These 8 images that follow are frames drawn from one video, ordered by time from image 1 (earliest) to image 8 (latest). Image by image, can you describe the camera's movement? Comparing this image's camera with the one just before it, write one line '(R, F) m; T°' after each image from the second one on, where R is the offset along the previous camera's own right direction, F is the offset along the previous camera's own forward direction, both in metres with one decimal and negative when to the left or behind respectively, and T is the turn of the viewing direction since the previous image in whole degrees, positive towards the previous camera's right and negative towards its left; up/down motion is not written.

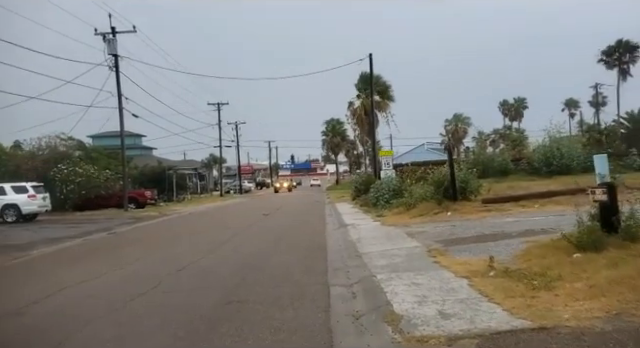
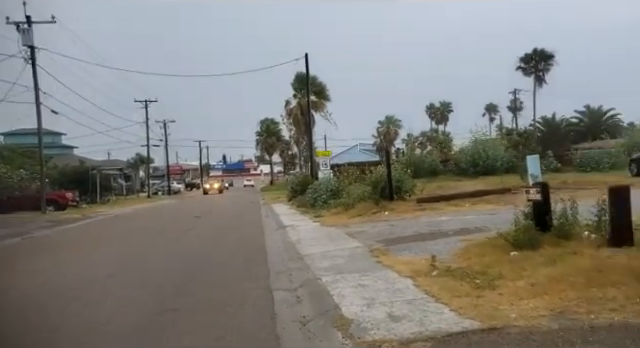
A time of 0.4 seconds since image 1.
(-0.1, +0.2) m; +8°
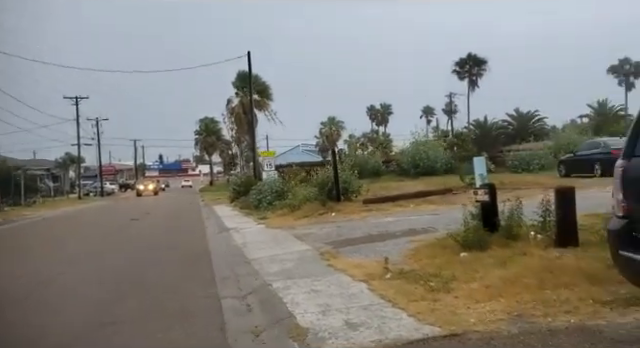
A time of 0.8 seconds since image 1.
(-0.1, +0.2) m; +7°
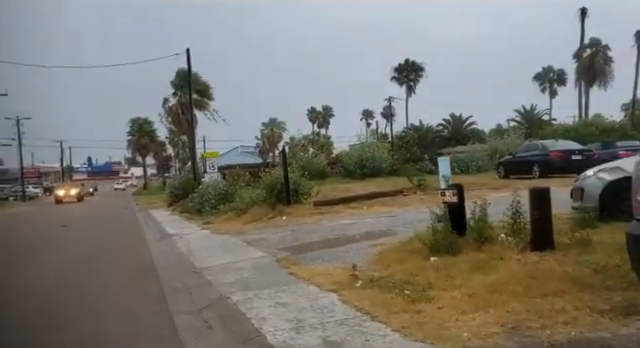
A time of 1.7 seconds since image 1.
(-0.3, +0.5) m; +7°
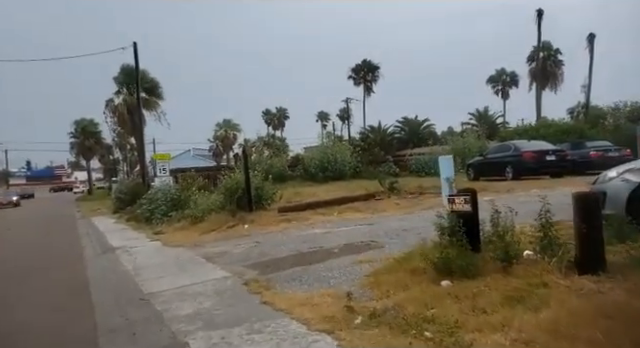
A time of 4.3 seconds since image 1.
(-0.3, +1.4) m; +5°
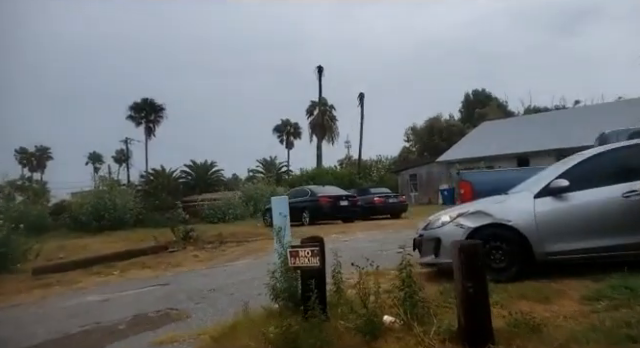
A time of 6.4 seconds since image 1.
(+1.2, +1.1) m; +4°
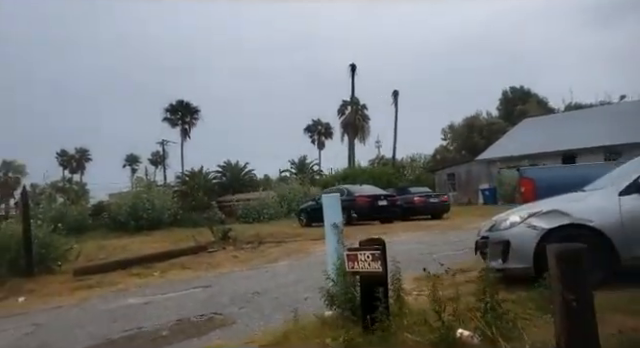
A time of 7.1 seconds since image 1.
(-0.2, +0.3) m; -4°
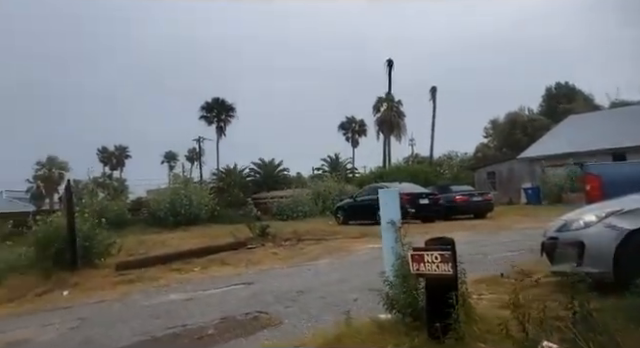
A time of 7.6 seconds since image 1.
(-0.2, +0.2) m; -4°
